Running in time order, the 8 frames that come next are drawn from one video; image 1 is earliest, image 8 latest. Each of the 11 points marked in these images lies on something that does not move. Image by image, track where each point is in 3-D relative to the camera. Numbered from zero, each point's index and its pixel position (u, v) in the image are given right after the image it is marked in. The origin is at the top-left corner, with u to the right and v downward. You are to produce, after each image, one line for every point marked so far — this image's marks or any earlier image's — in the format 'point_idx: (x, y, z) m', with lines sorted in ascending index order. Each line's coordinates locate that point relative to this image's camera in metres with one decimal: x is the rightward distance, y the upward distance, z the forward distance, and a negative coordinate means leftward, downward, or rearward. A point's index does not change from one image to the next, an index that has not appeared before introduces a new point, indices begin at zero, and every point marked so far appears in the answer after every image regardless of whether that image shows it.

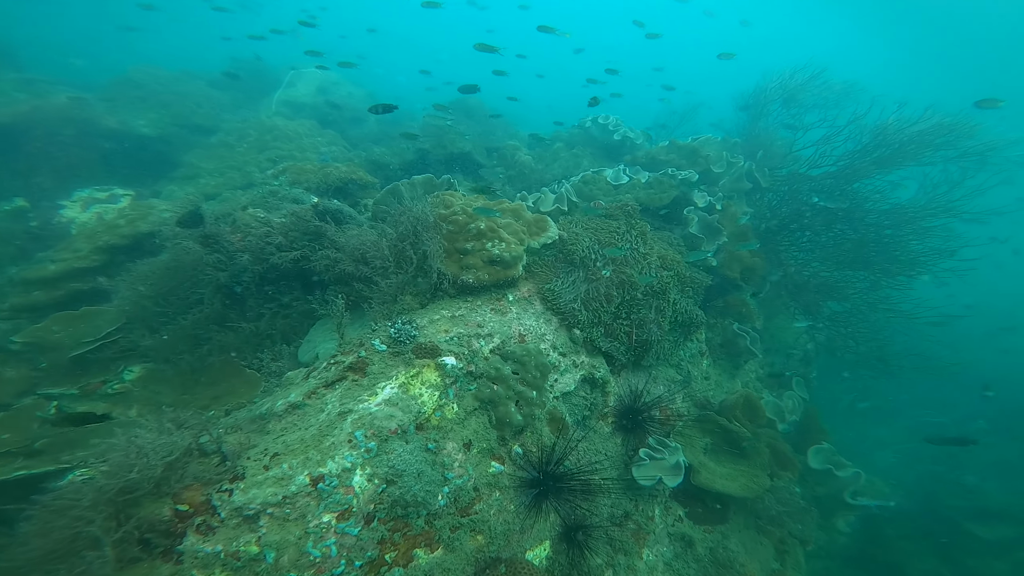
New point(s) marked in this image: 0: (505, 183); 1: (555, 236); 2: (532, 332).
0: (-0.1, +2.1, +10.0) m
1: (+0.5, +0.6, +5.9) m
2: (+0.2, -0.4, +5.1) m
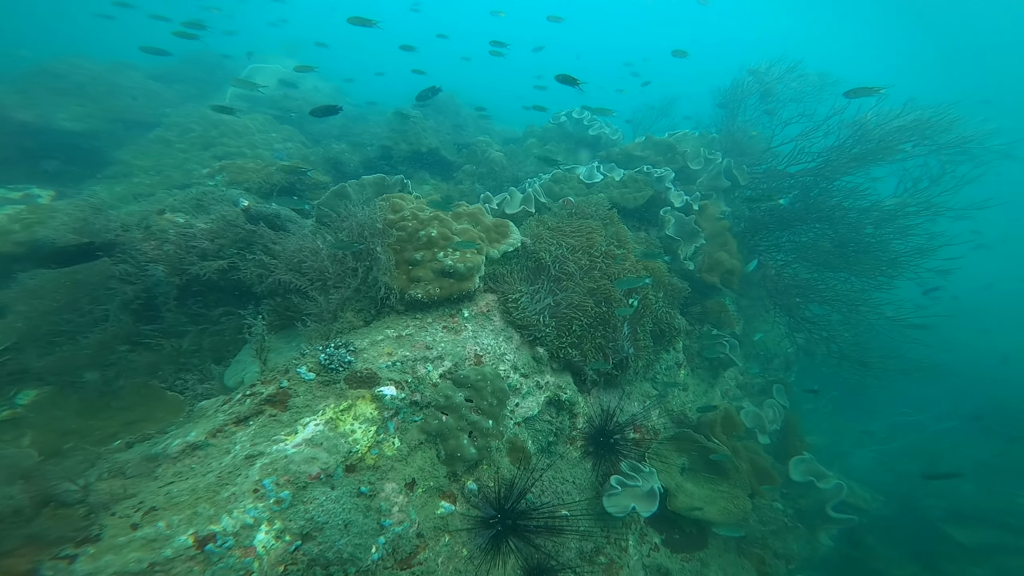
0: (-0.7, +2.0, +9.5) m
1: (+0.1, +0.5, +5.4) m
2: (-0.2, -0.6, +4.6) m
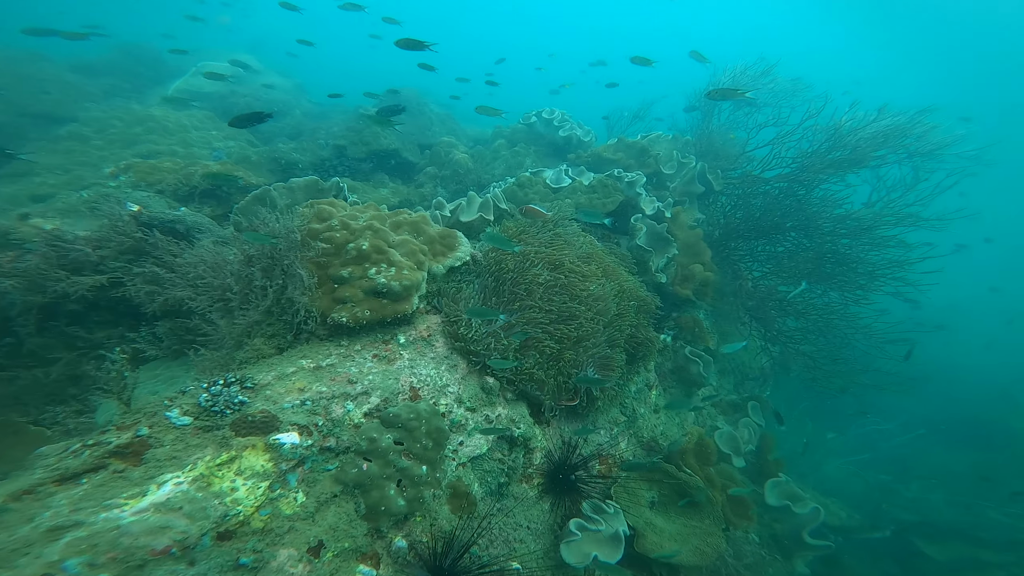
0: (-1.3, +1.8, +8.9) m
1: (-0.4, +0.3, +4.8) m
2: (-0.7, -0.8, +3.9) m
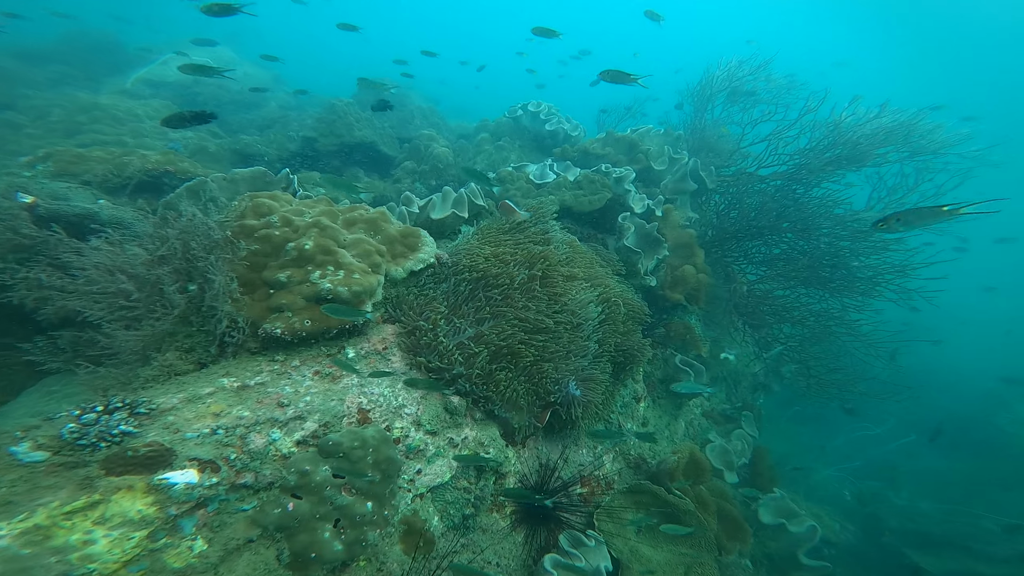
0: (-1.6, +1.8, +8.3) m
1: (-0.7, +0.3, +4.3) m
2: (-0.9, -0.8, +3.4) m
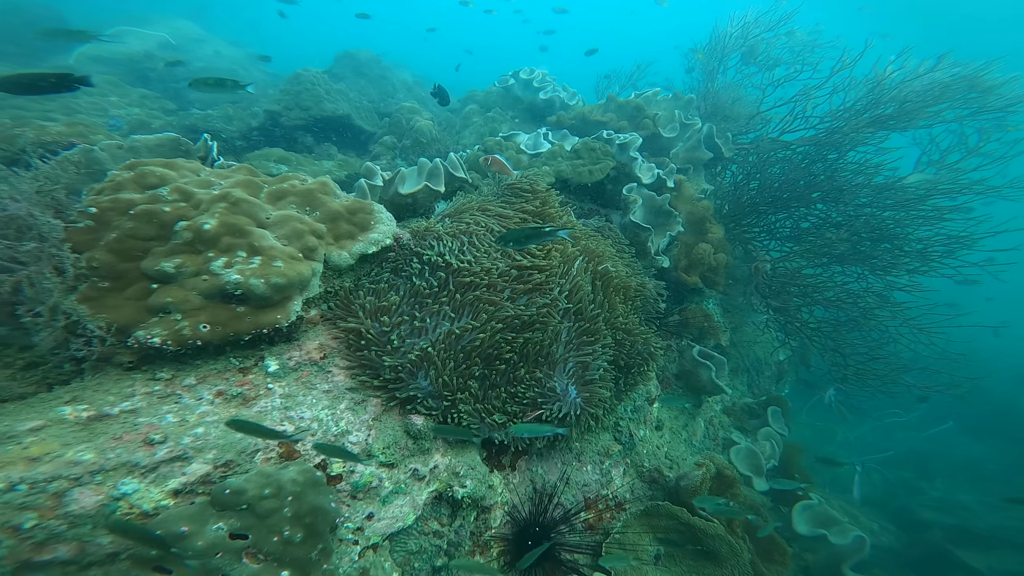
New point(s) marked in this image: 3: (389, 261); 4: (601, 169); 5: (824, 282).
0: (-1.7, +1.9, +7.4) m
1: (-0.8, +0.3, +3.4) m
2: (-1.0, -0.7, +2.6) m
3: (-0.8, +0.2, +3.6) m
4: (+1.0, +1.3, +5.7) m
5: (+4.5, +0.1, +7.4) m
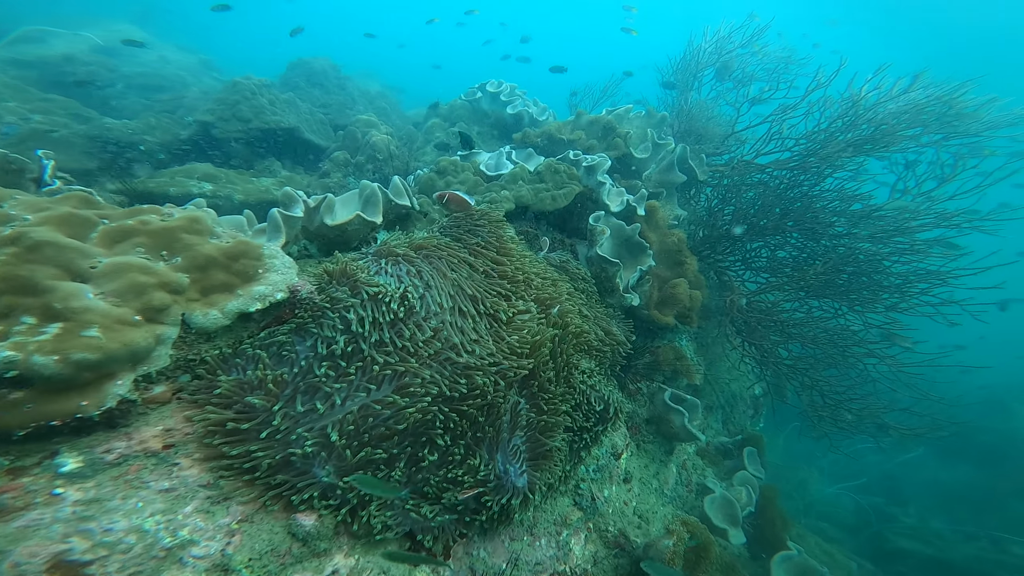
0: (-2.3, +1.5, +6.8) m
1: (-1.2, 0.0, +2.8) m
2: (-1.4, -1.0, +2.0) m
3: (-1.2, -0.2, +3.0) m
4: (+0.5, +1.0, +5.2) m
5: (+4.0, -0.4, +7.0) m
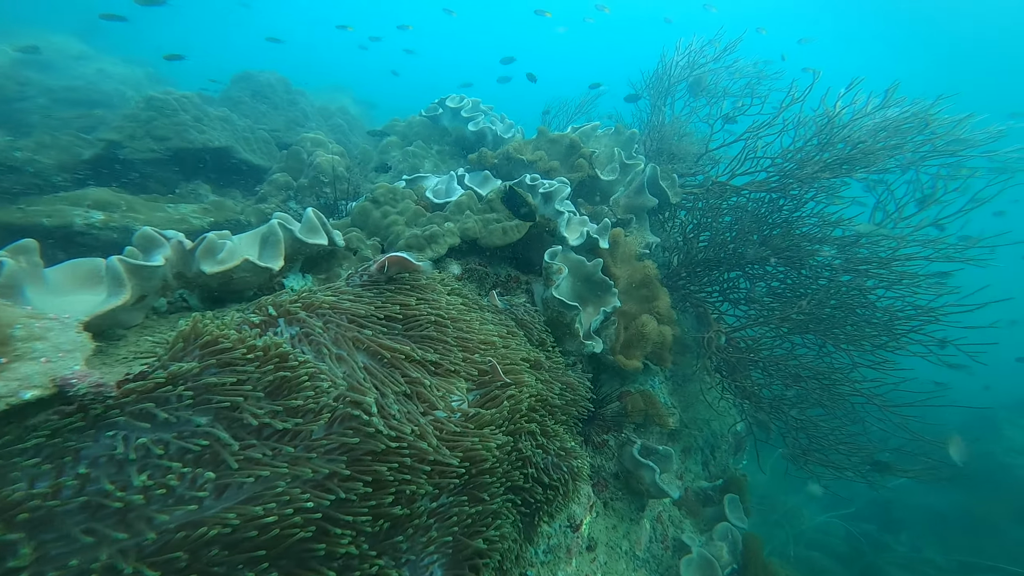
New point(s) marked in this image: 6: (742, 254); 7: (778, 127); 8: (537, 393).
0: (-2.8, +1.1, +6.2) m
1: (-1.6, -0.3, +2.1) m
2: (-1.7, -1.4, +1.3) m
3: (-1.6, -0.5, +2.3) m
4: (+0.1, +0.6, +4.6) m
5: (+3.5, -0.8, +6.5) m
6: (+2.9, +0.5, +6.5) m
7: (+4.1, +2.5, +7.8) m
8: (+0.2, -0.7, +3.5) m
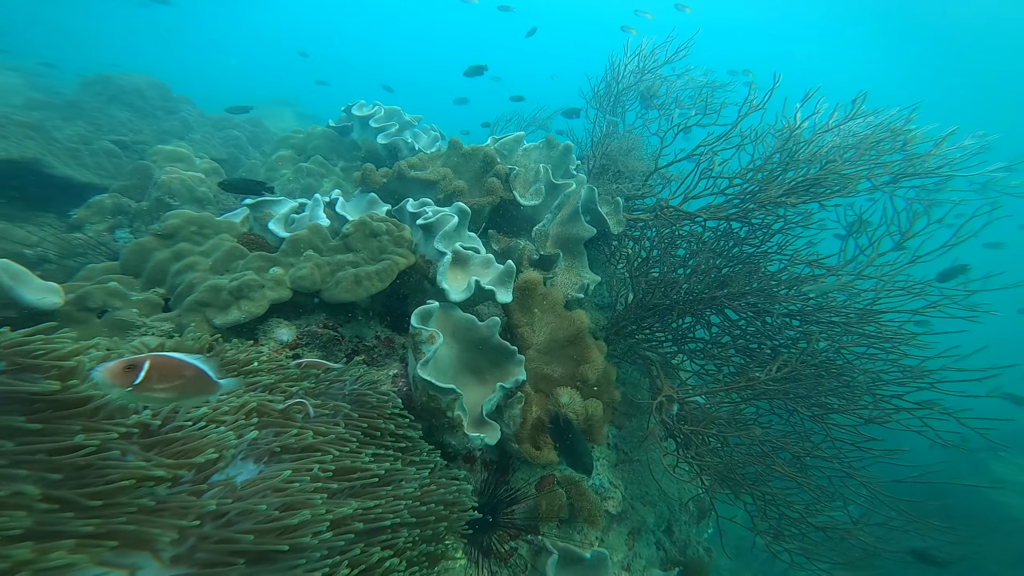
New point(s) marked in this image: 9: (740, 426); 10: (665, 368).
0: (-3.8, +0.6, +4.8) m
1: (-2.4, -0.7, +0.8) m
2: (-2.5, -1.7, -0.1) m
3: (-2.5, -0.9, +0.9) m
4: (-0.9, +0.1, +3.3) m
5: (+2.5, -1.3, +5.3) m
6: (+1.9, -0.1, +5.4) m
7: (+3.1, +1.9, +6.8) m
8: (-0.7, -1.1, +2.2) m
9: (+2.3, -1.4, +5.2) m
10: (+1.4, -0.8, +5.3) m
